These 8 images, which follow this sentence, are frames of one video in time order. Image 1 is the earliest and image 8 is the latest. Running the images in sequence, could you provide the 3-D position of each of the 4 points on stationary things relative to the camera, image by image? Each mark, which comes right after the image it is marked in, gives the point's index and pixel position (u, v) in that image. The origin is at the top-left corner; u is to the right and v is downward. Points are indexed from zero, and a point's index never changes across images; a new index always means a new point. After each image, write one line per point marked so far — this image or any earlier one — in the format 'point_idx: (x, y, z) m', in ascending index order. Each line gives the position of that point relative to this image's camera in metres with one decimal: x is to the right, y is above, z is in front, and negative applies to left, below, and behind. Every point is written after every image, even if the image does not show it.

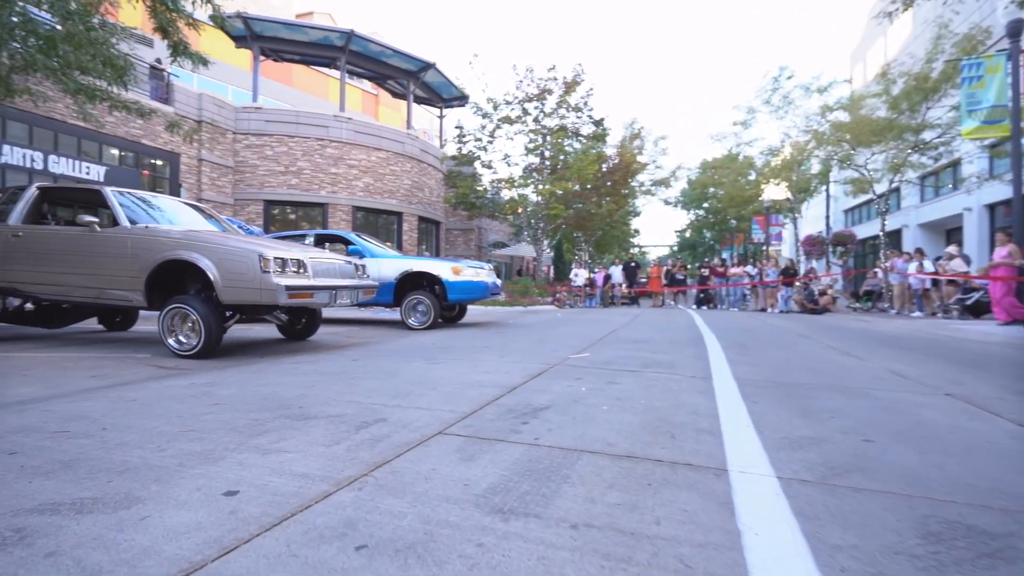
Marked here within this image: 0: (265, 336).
0: (-4.2, -0.8, +8.5) m
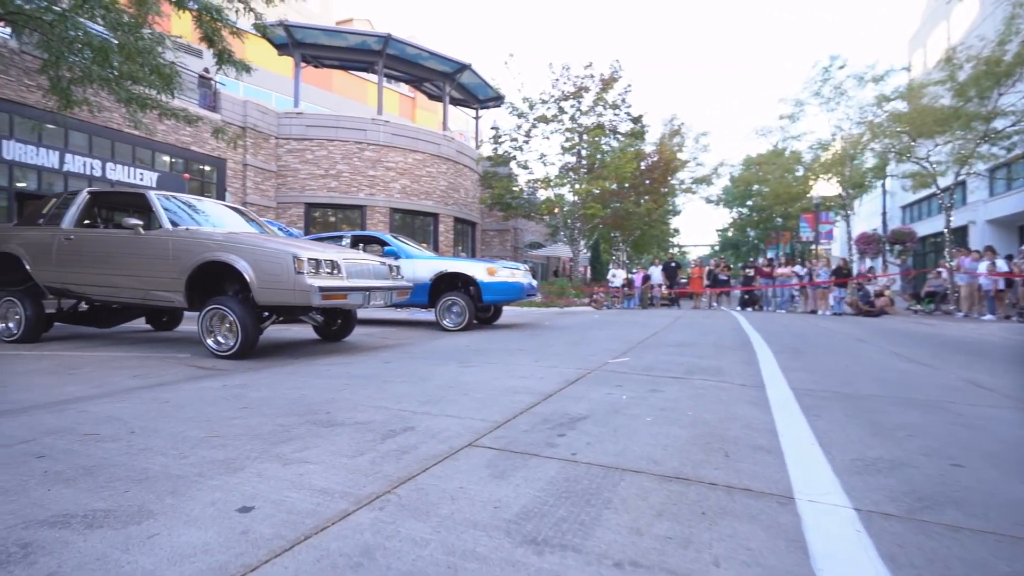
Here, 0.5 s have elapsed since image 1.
0: (-3.6, -0.8, +8.6) m
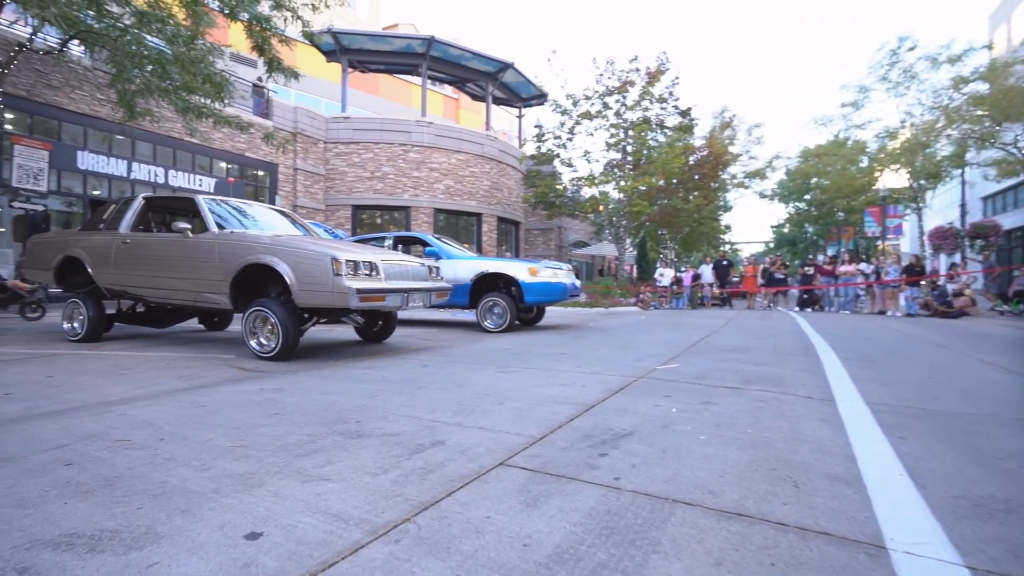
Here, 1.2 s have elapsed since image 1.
0: (-2.9, -0.9, +8.6) m
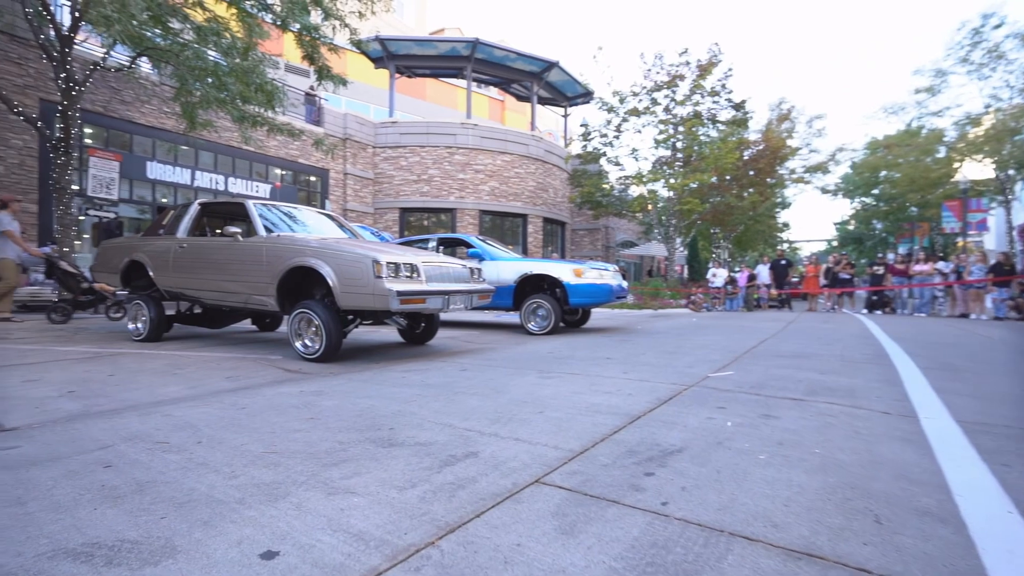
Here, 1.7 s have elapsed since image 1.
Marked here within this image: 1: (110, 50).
0: (-2.2, -0.9, +8.7) m
1: (-9.6, +5.7, +12.0) m
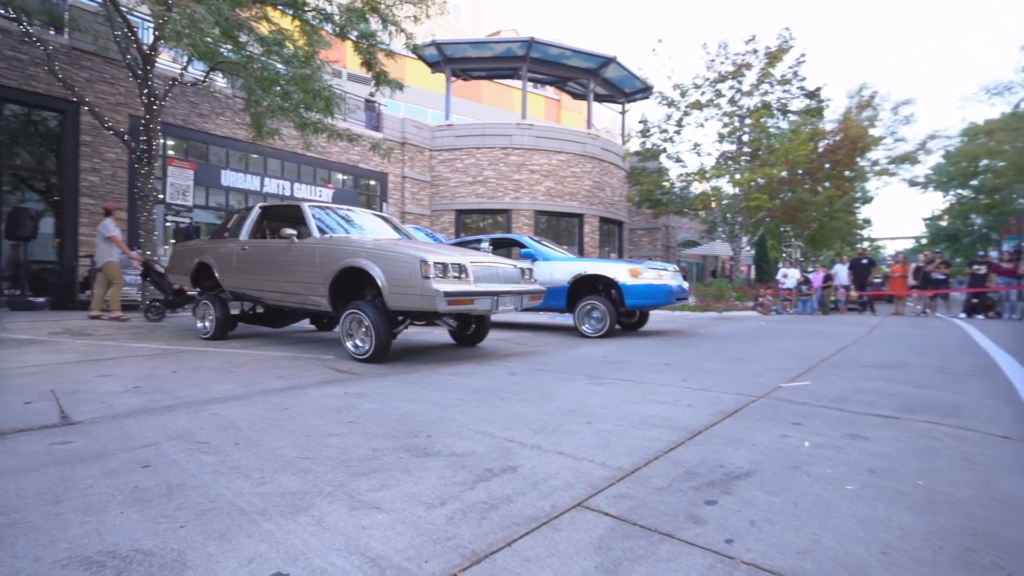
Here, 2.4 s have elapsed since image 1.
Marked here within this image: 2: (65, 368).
0: (-1.3, -0.9, +8.6) m
1: (-8.3, +5.7, +12.8) m
2: (-5.4, -1.0, +6.0) m
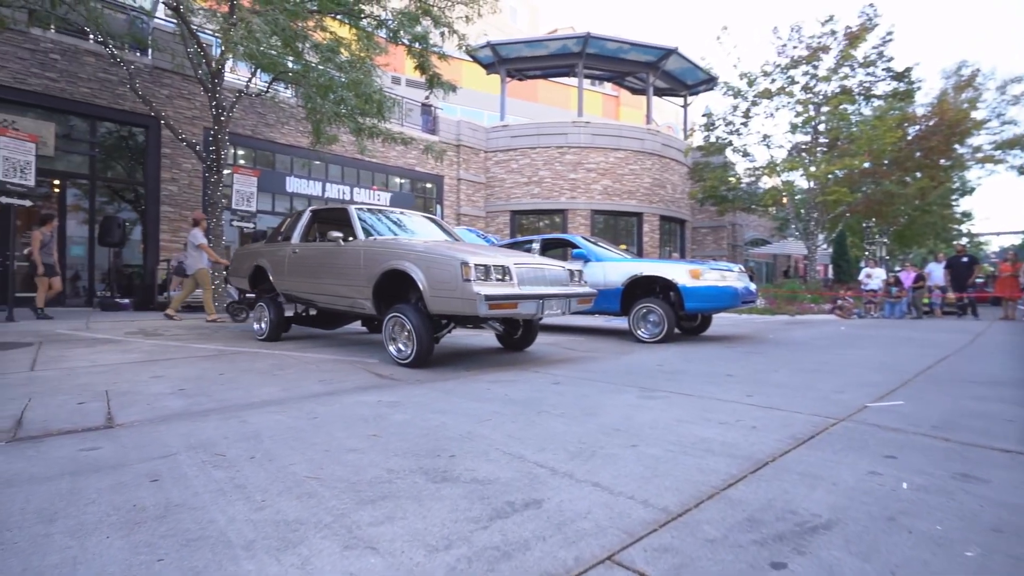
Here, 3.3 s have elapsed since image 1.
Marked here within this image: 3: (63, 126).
0: (-0.4, -0.9, +8.4) m
1: (-6.9, +5.7, +13.3) m
2: (-4.8, -1.0, +6.2) m
3: (-11.6, +4.2, +13.1) m
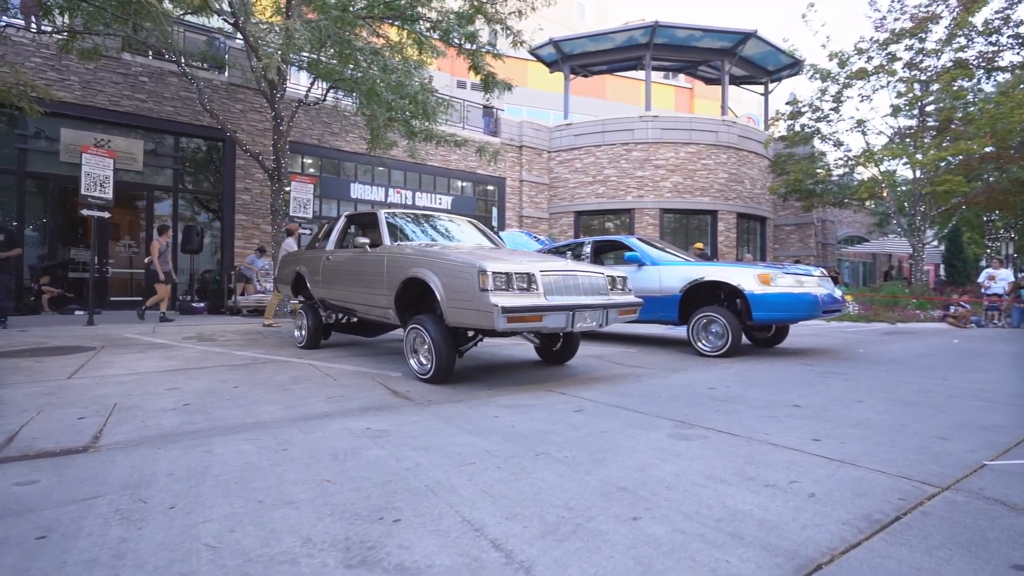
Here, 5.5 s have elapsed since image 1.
0: (+0.2, -1.1, +7.7) m
1: (-5.5, +5.5, +13.6) m
2: (-4.5, -1.1, +6.2) m
3: (-10.2, +4.1, +14.0) m
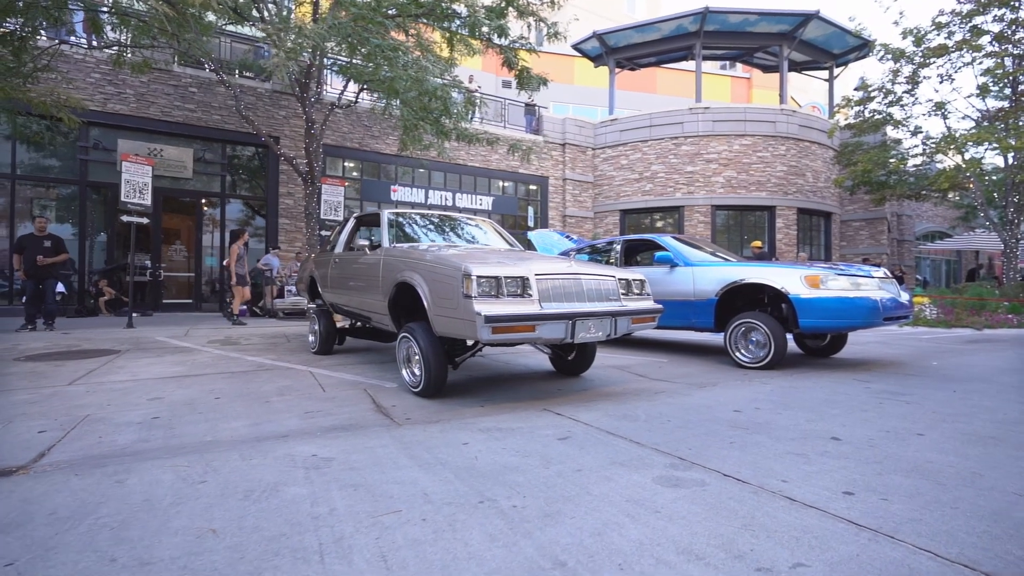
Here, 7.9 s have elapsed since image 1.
0: (+0.3, -1.1, +7.1) m
1: (-4.7, +5.4, +13.6) m
2: (-4.5, -1.2, +6.1) m
3: (-9.3, +4.0, +14.5) m
